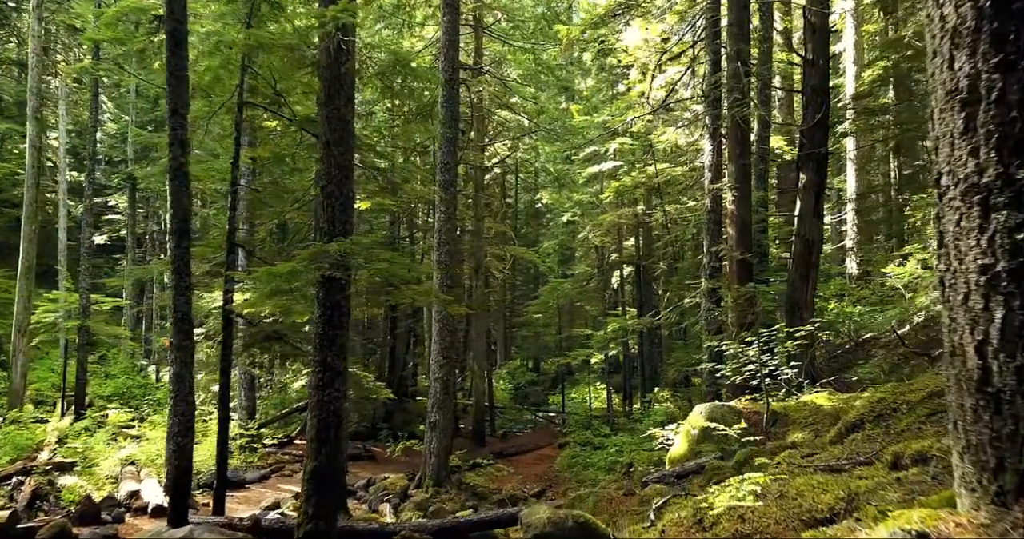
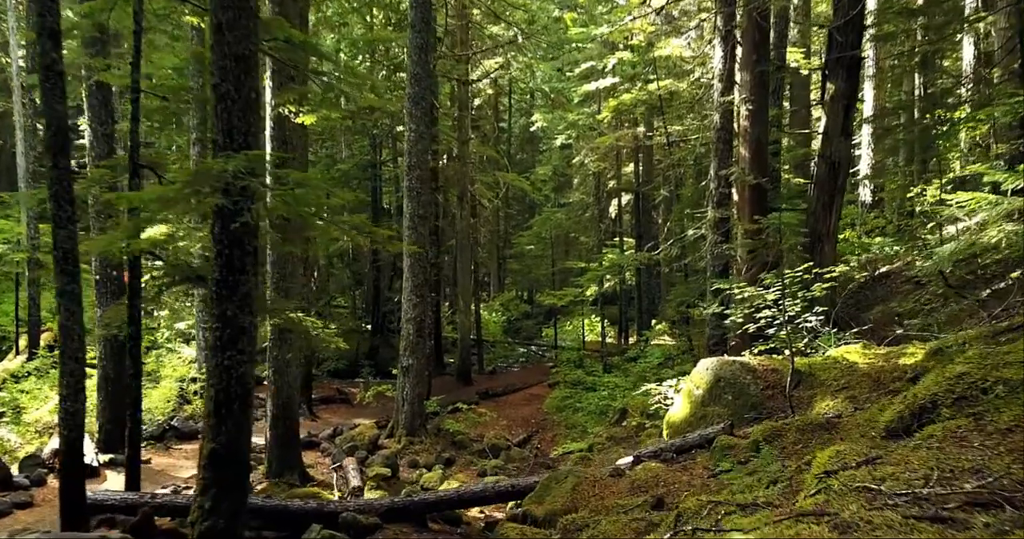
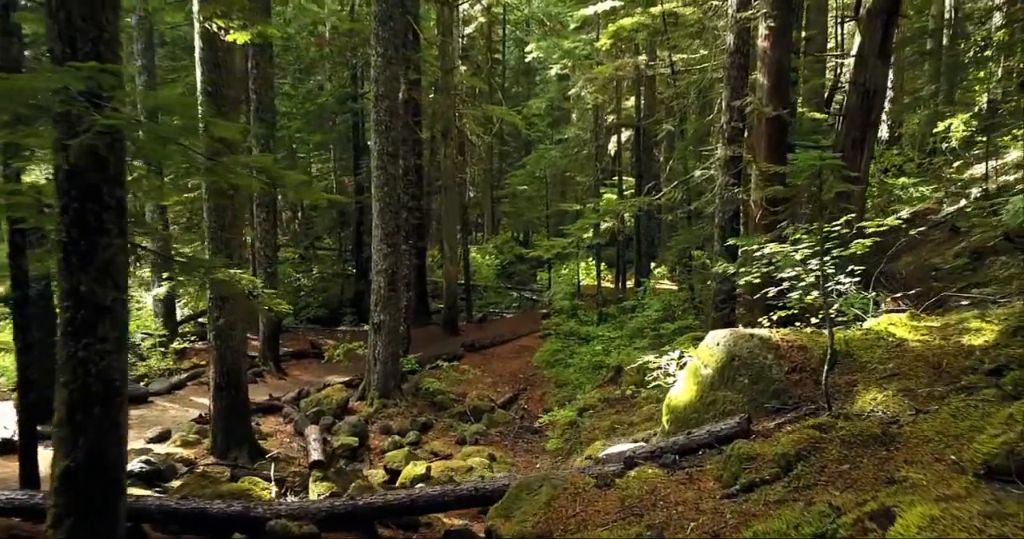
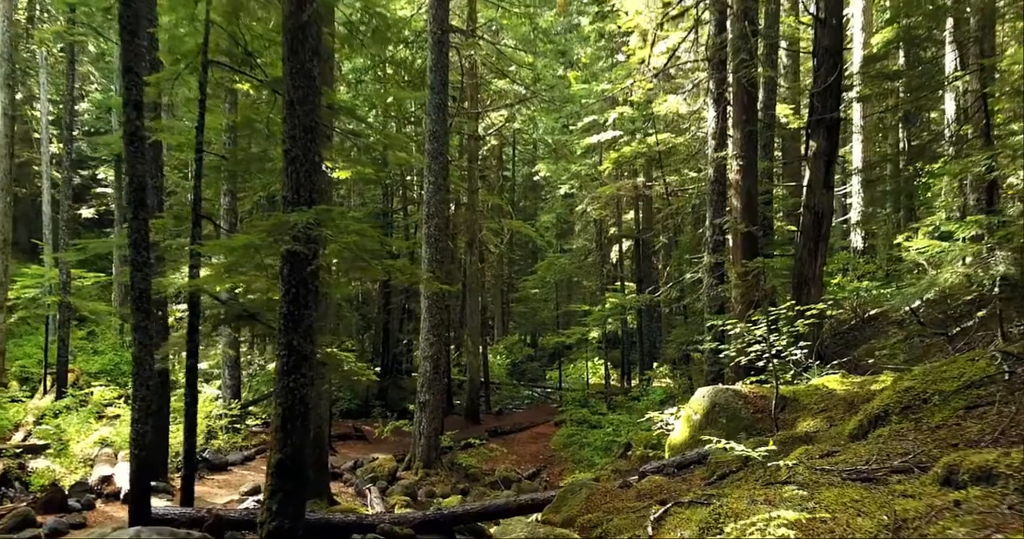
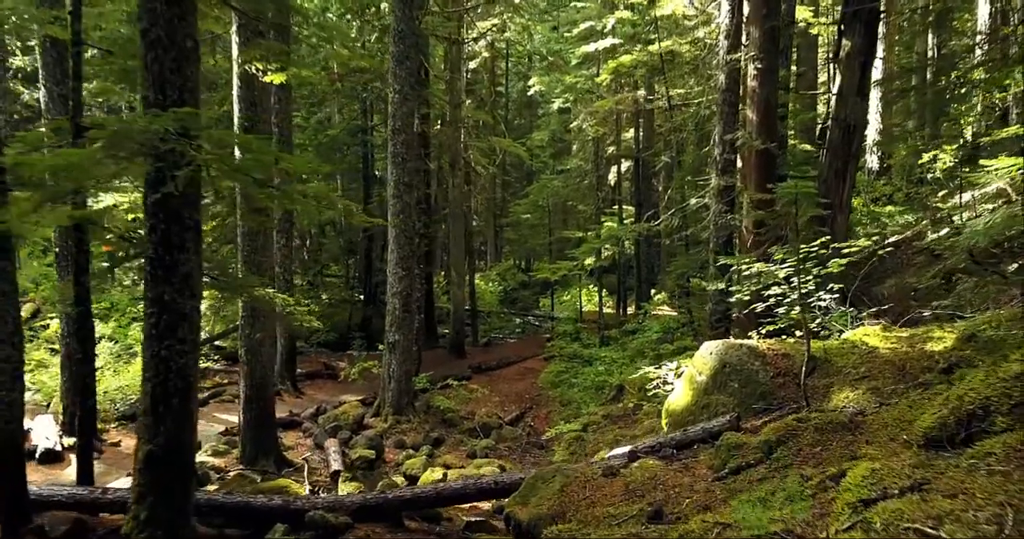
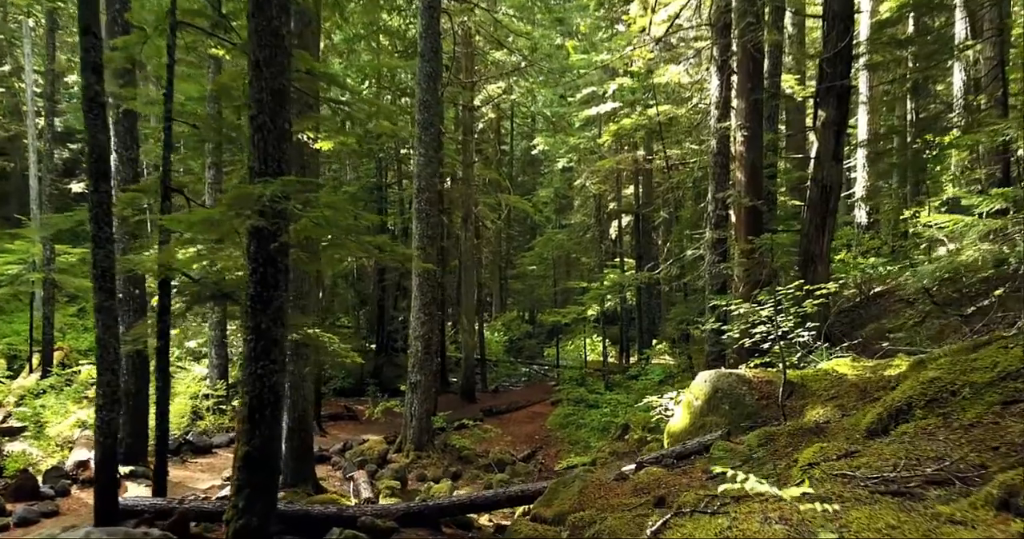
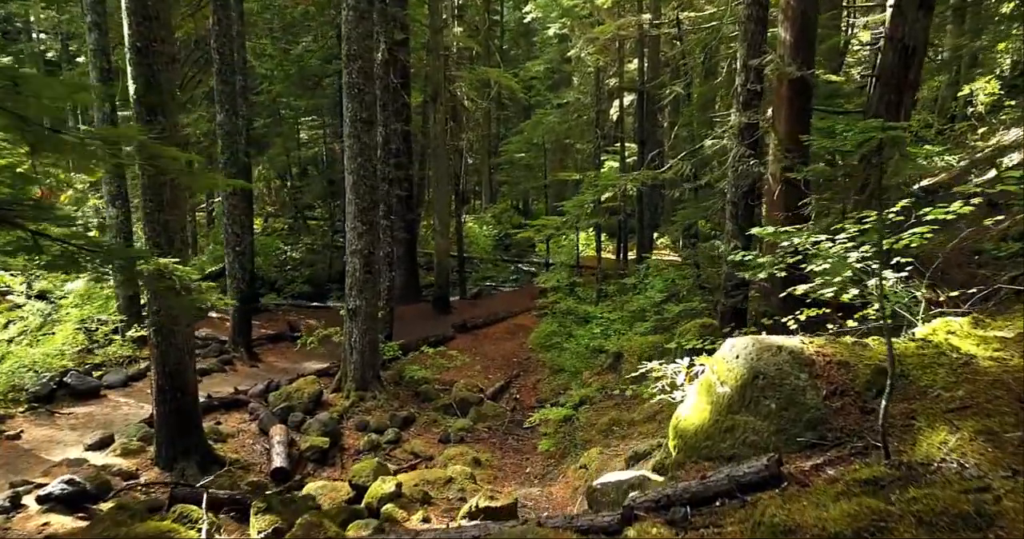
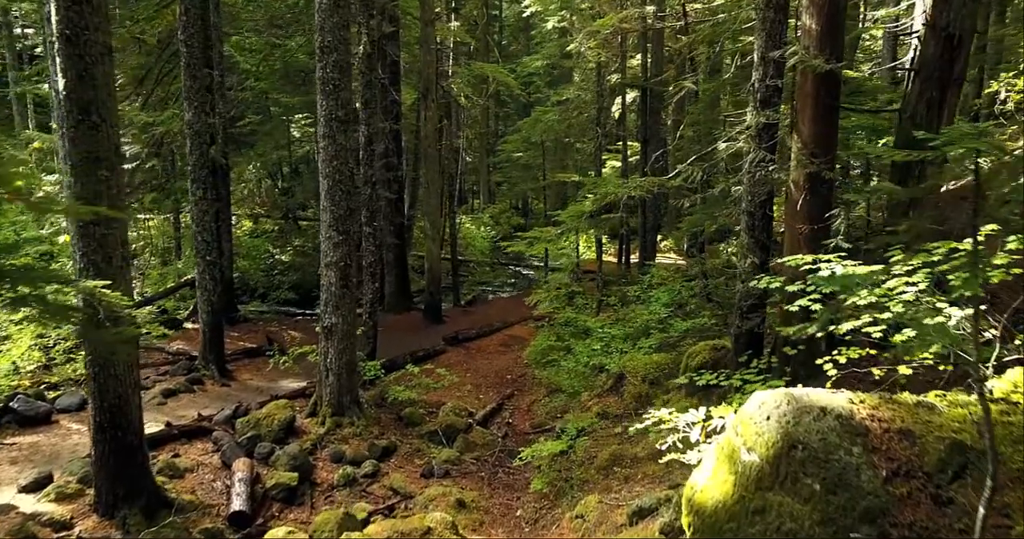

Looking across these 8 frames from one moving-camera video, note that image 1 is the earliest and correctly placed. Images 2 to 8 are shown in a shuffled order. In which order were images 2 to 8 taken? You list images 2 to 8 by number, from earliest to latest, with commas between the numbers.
4, 6, 2, 5, 3, 7, 8
